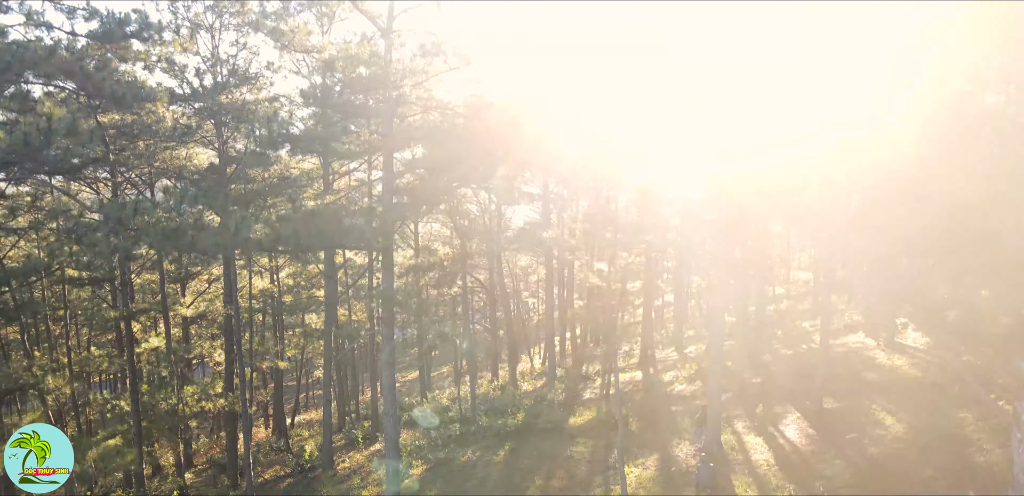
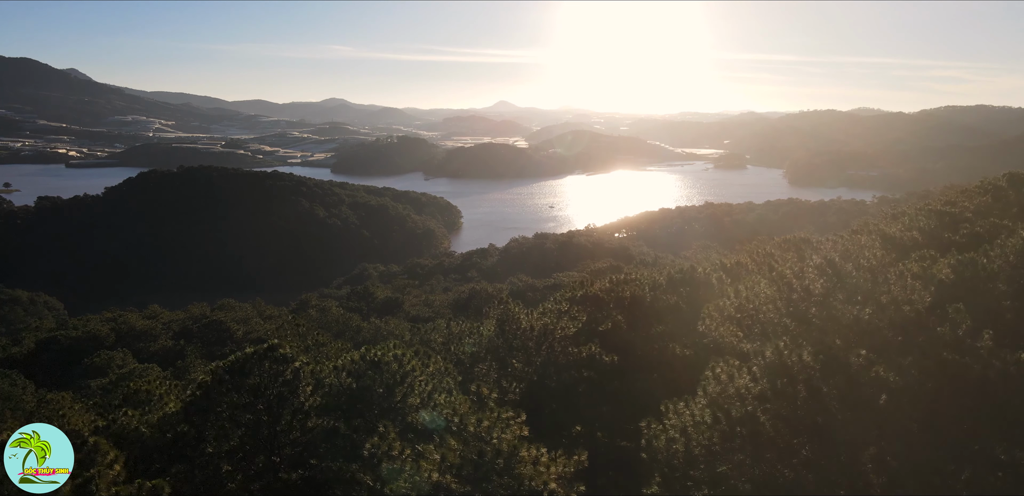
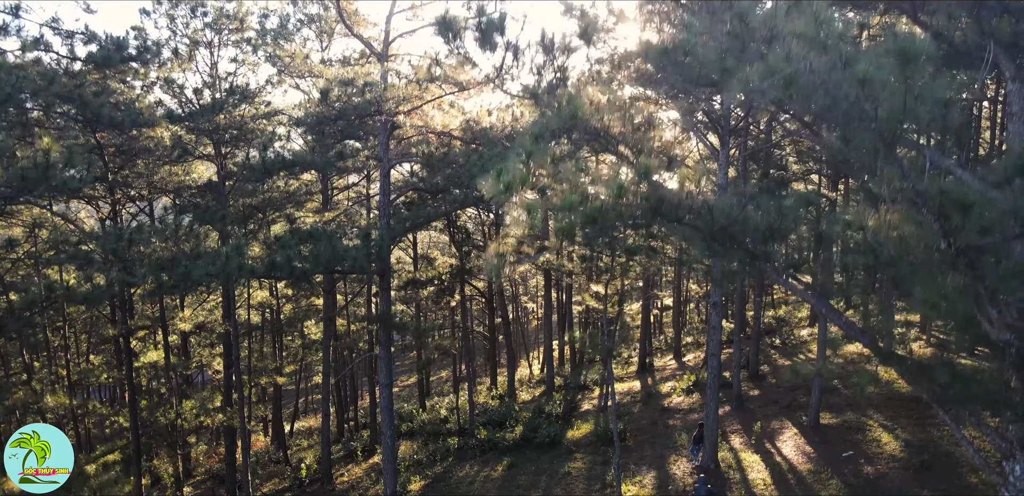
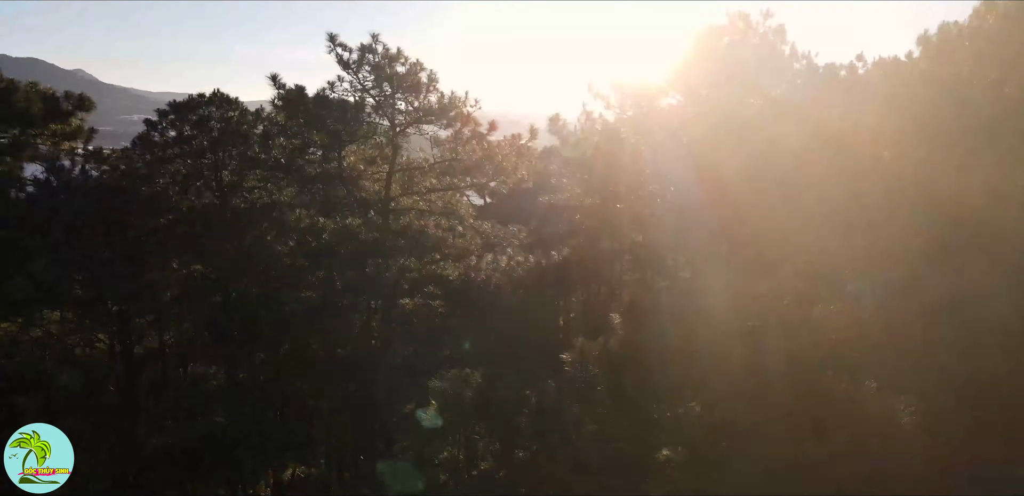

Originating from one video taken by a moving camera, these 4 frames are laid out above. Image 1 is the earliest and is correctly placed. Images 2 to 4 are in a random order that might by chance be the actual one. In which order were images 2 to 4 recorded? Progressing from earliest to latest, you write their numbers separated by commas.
3, 4, 2
